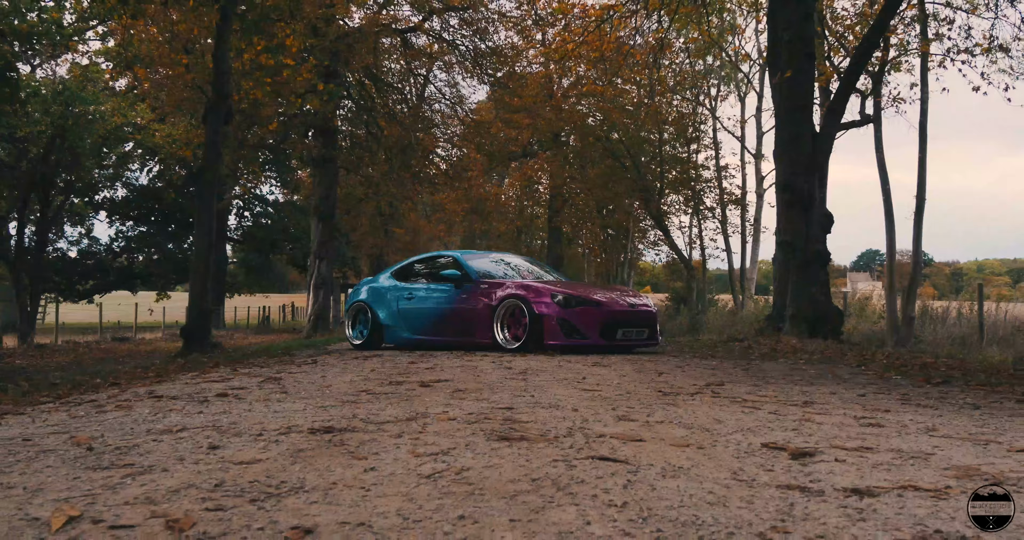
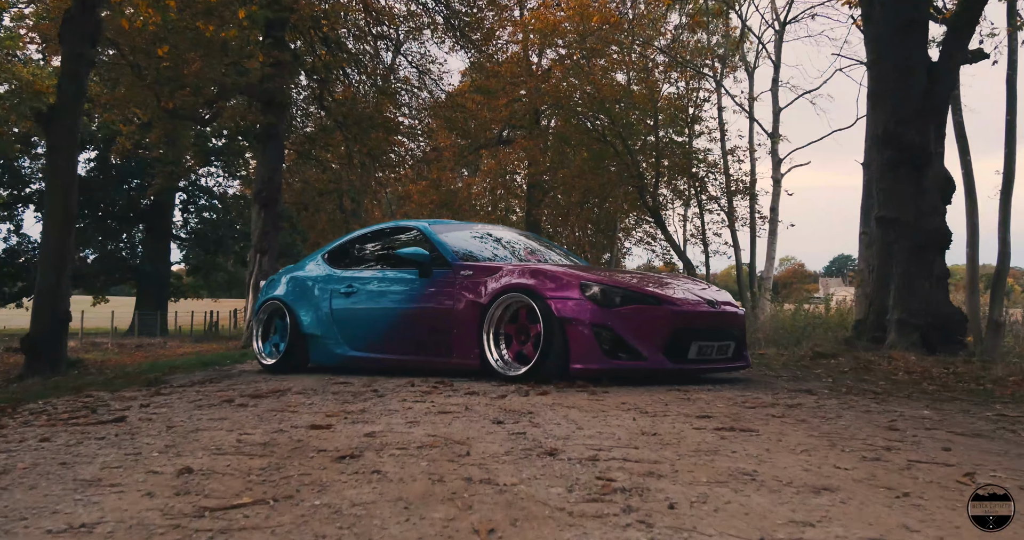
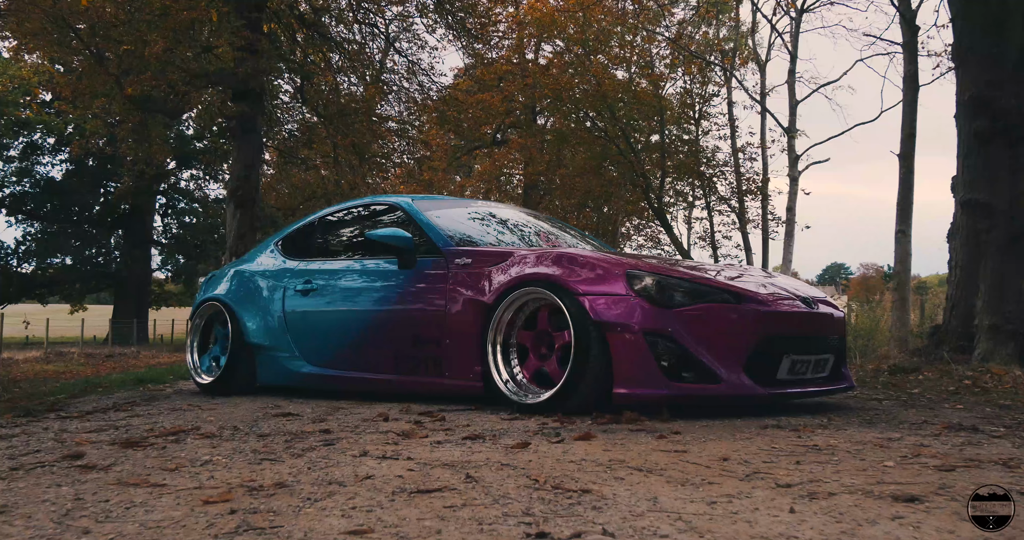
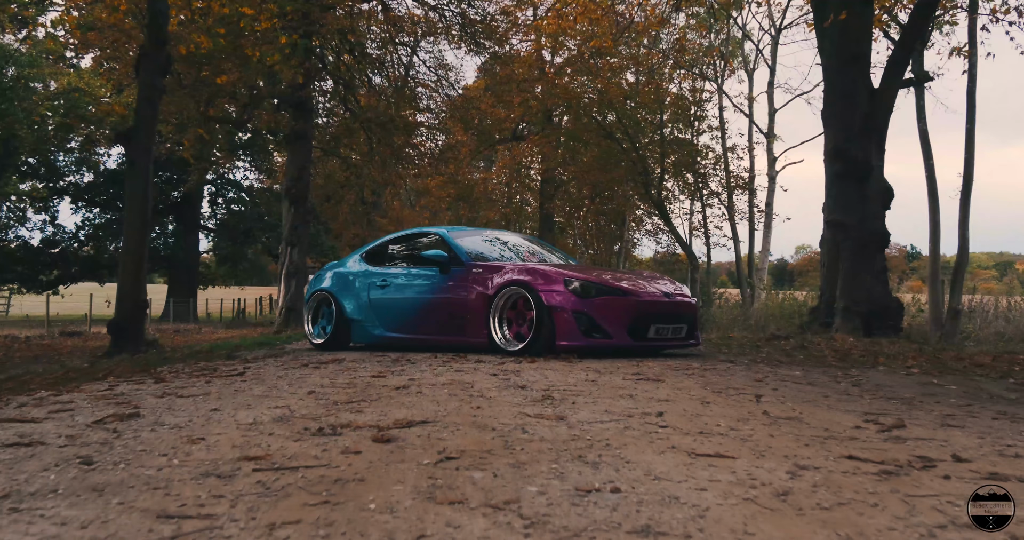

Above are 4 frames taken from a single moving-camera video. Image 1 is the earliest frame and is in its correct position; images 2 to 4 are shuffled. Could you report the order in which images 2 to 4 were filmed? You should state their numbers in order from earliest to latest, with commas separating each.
4, 2, 3
